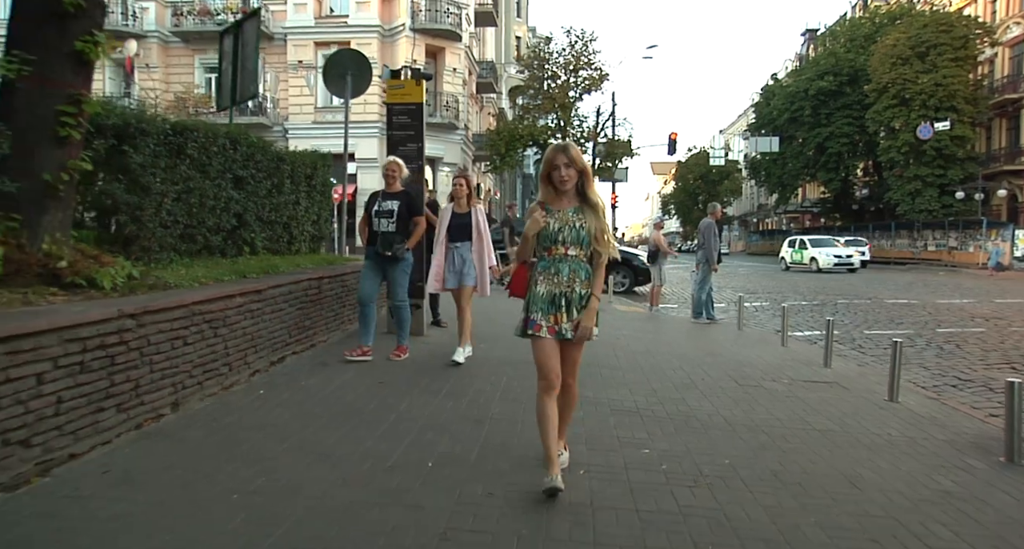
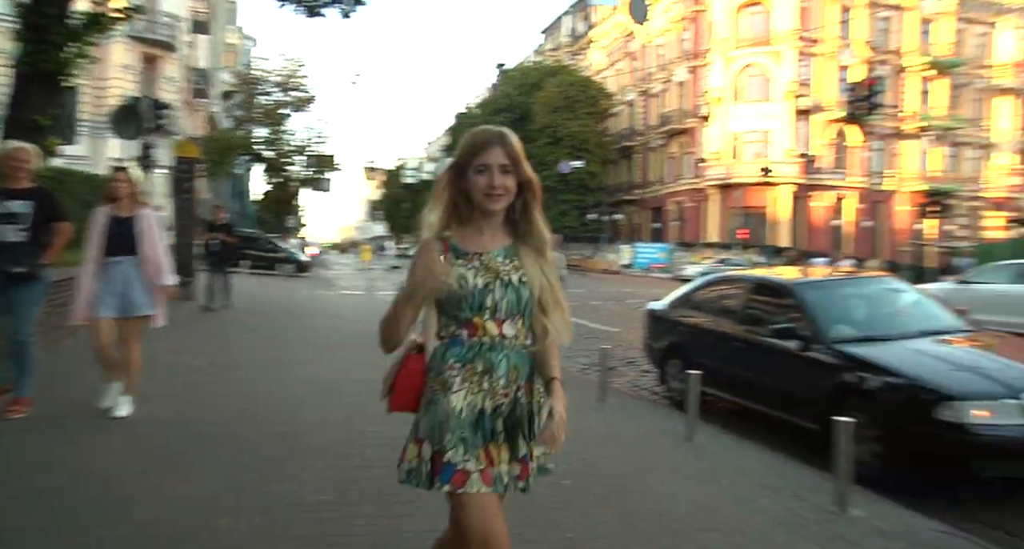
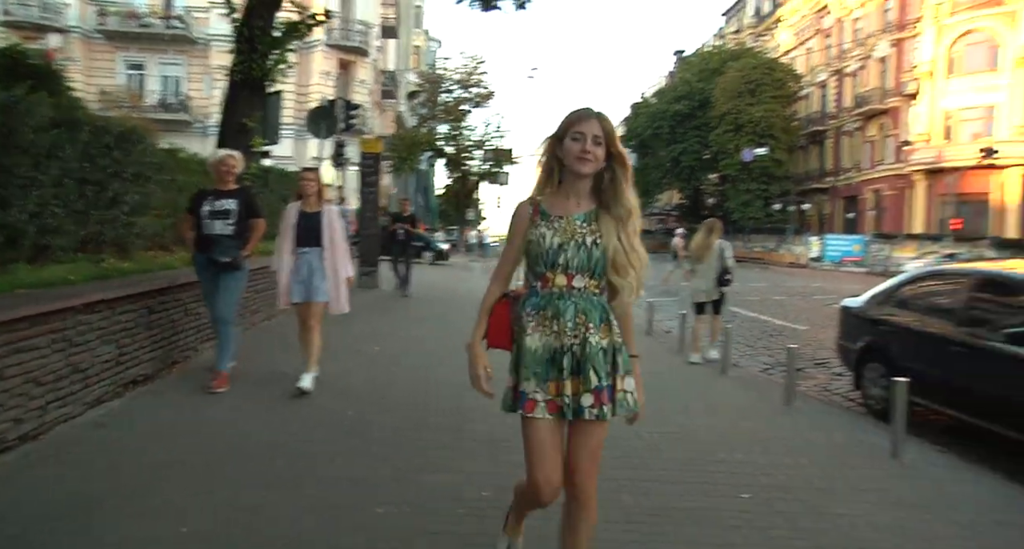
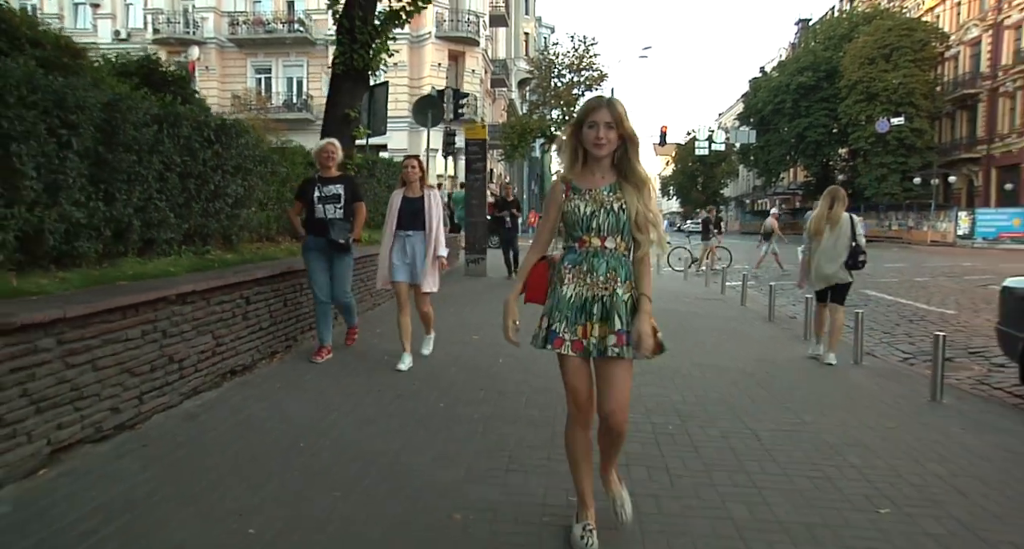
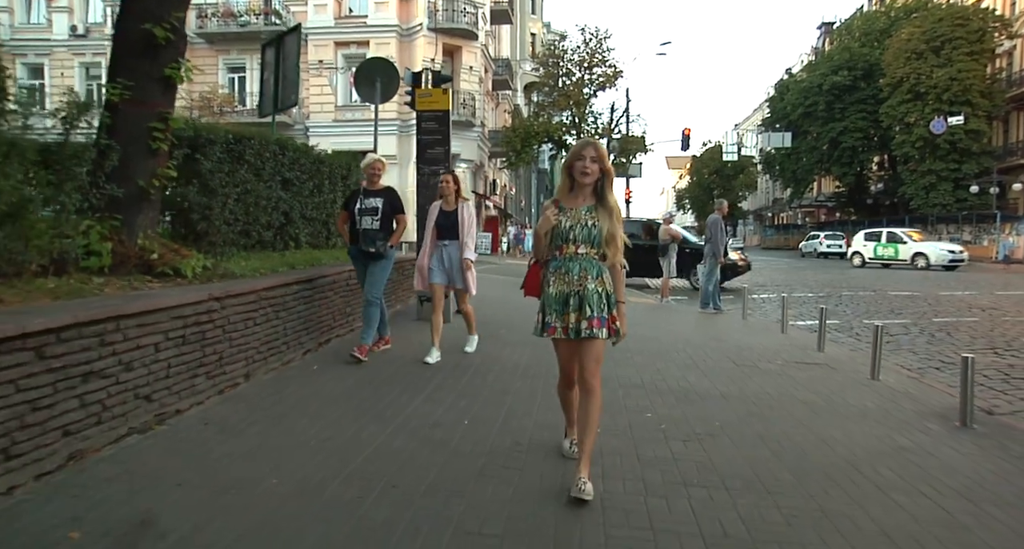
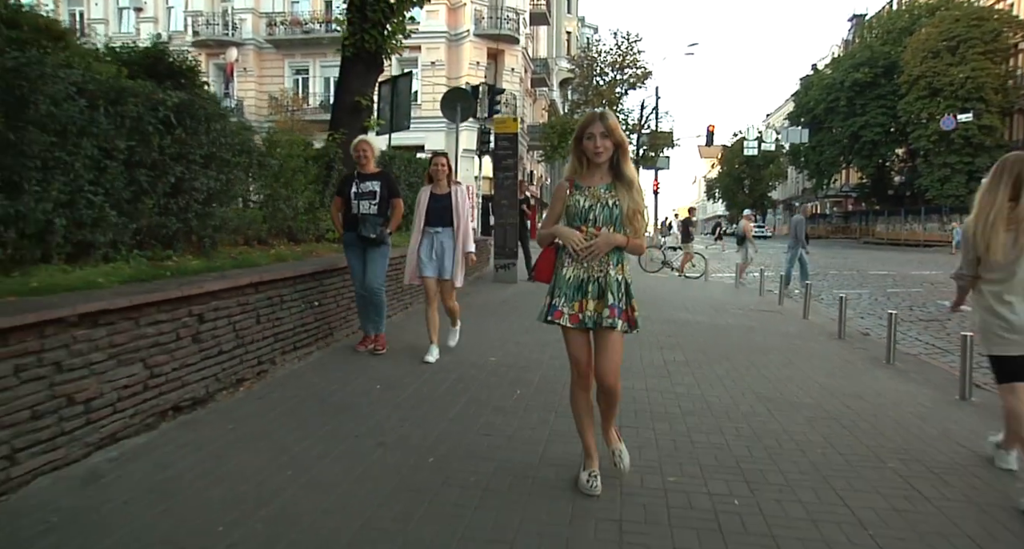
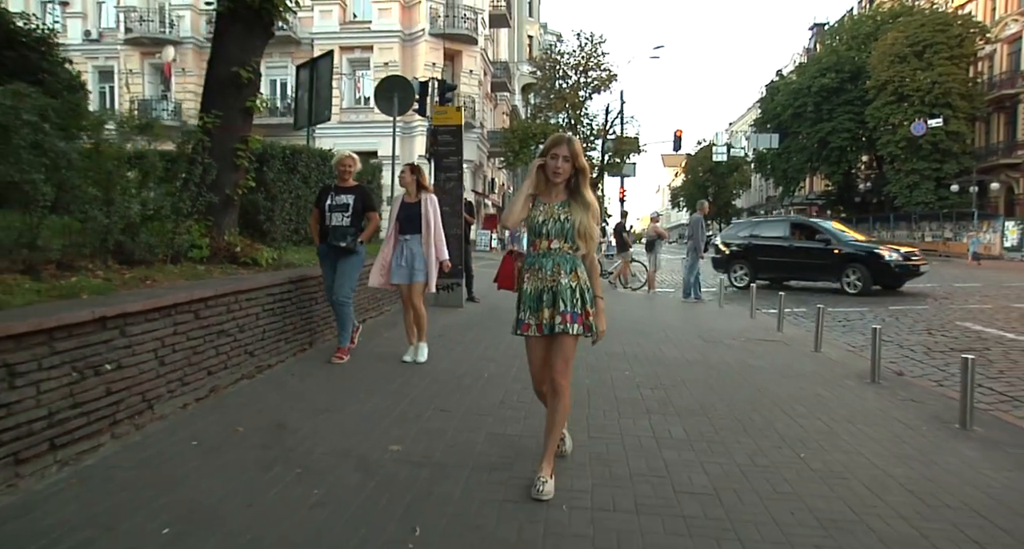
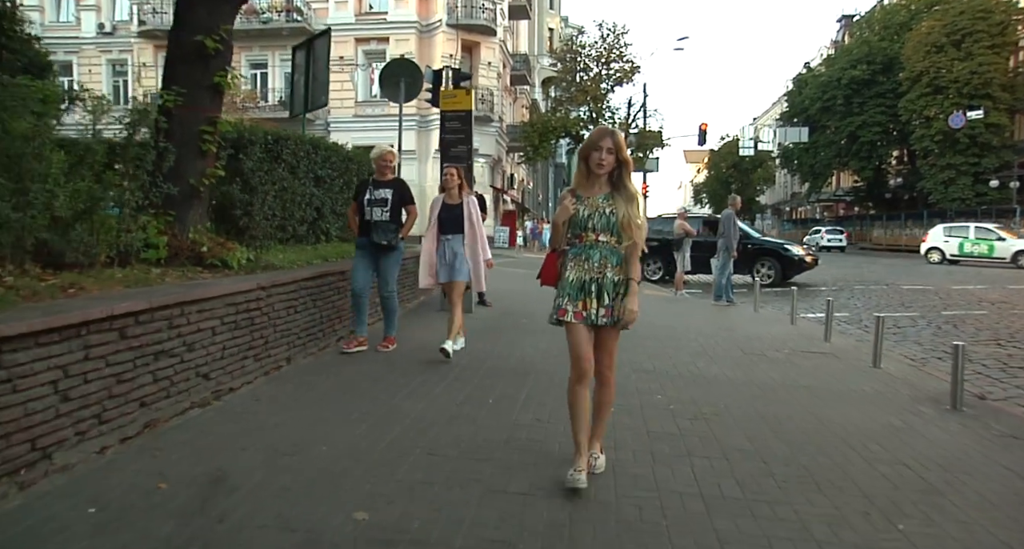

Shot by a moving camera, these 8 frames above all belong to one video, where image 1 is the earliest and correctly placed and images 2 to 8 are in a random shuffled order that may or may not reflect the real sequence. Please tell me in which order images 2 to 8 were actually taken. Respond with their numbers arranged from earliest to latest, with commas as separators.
5, 8, 7, 6, 4, 3, 2
